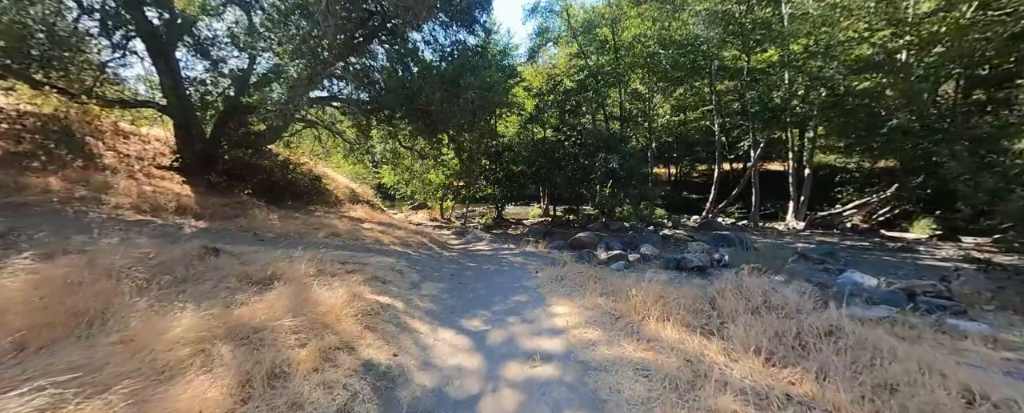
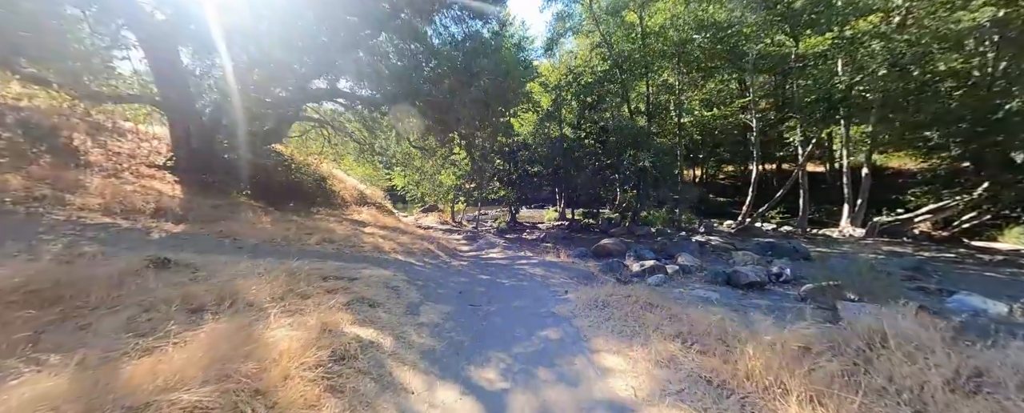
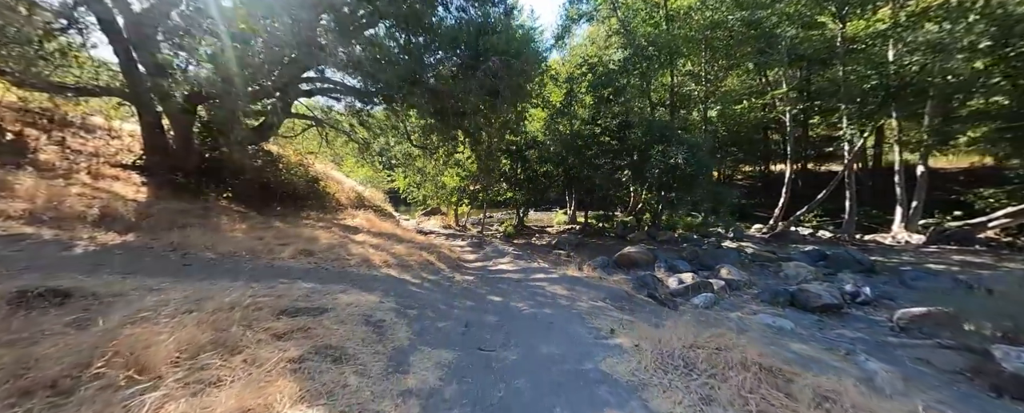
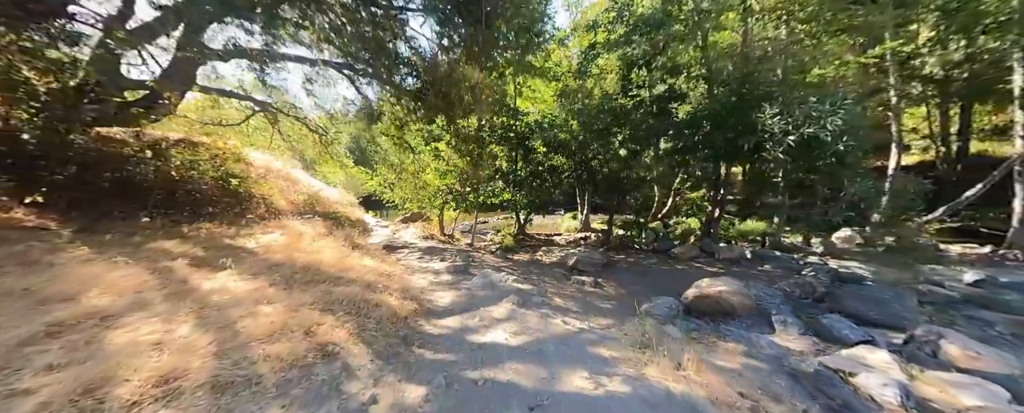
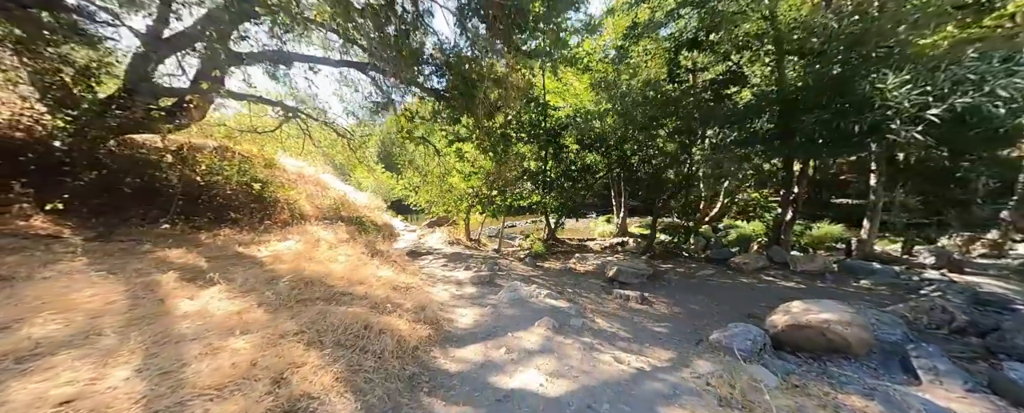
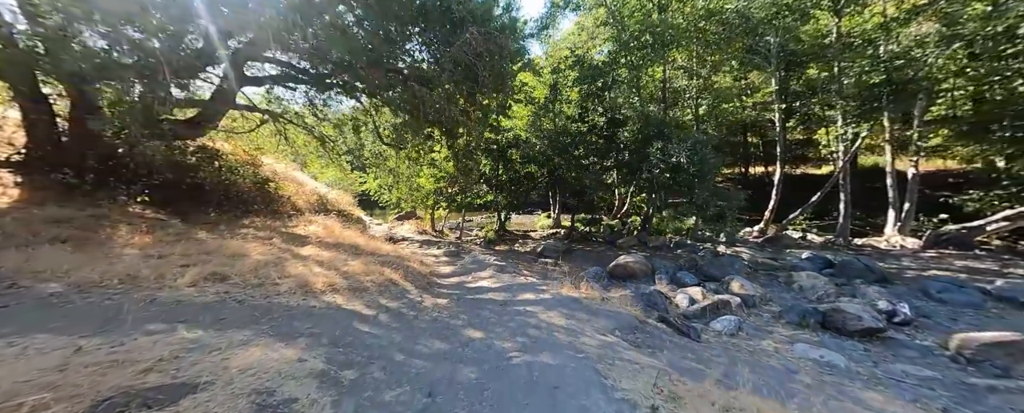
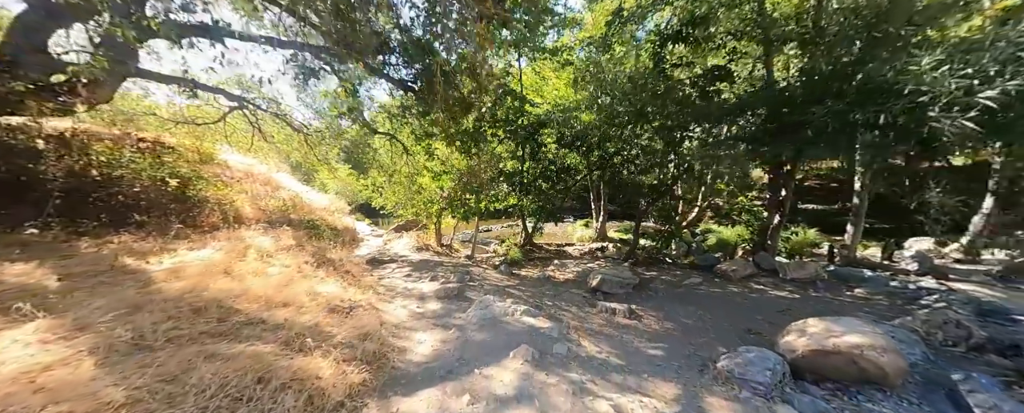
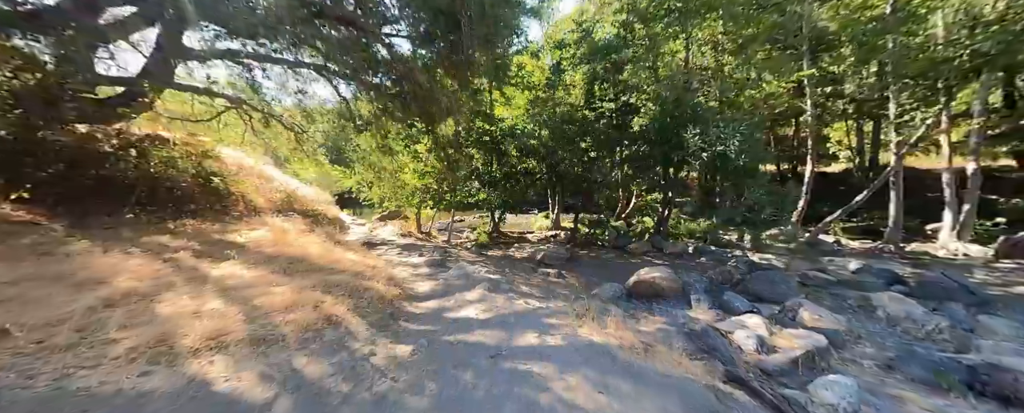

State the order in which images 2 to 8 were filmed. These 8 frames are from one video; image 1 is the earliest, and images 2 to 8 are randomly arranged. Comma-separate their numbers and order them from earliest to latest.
2, 3, 6, 8, 4, 5, 7
